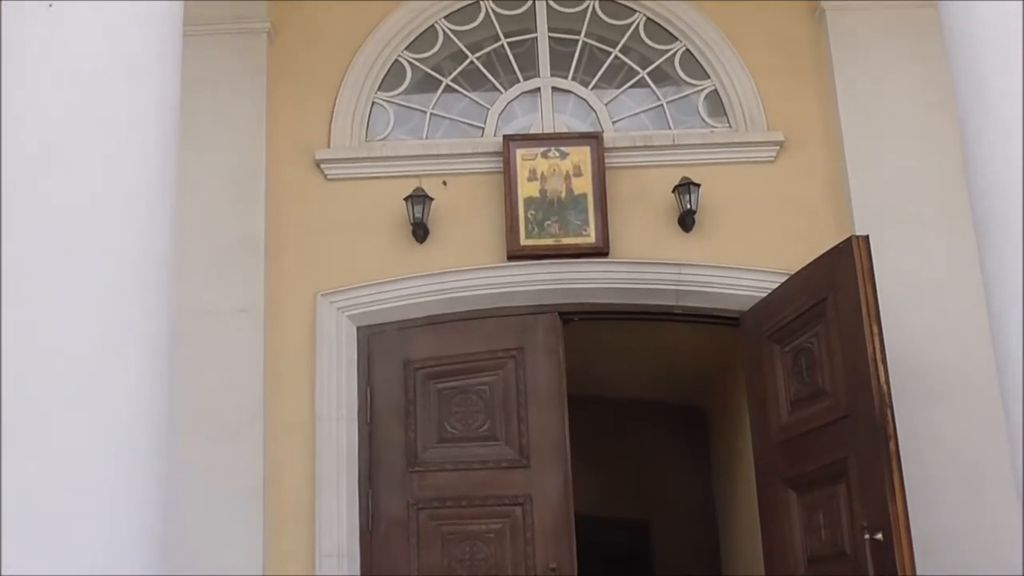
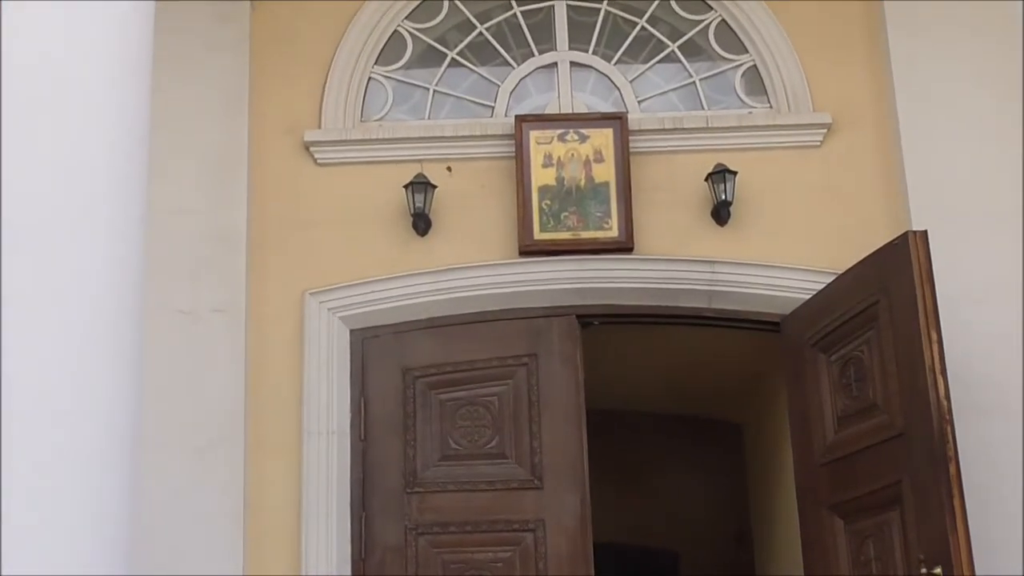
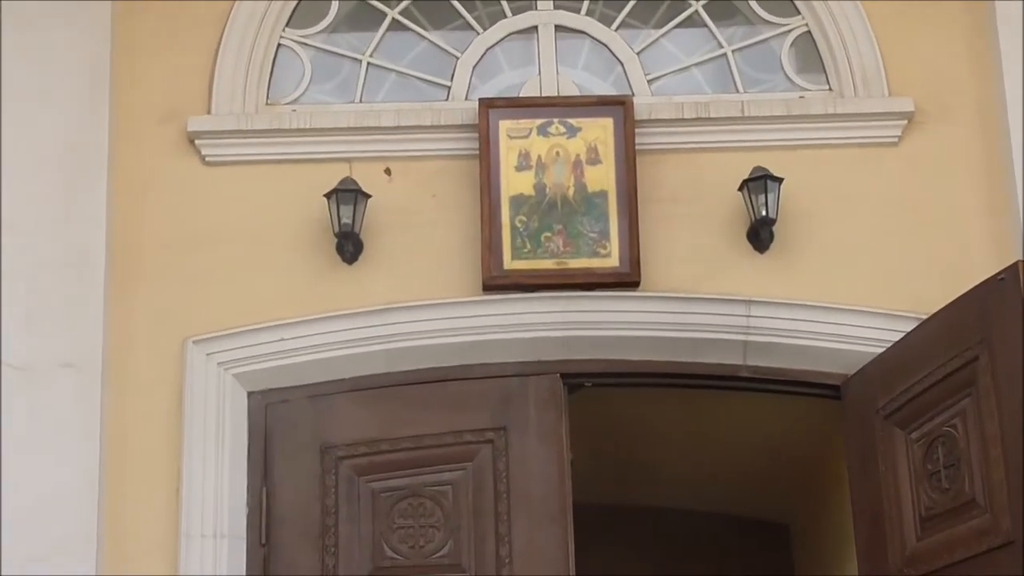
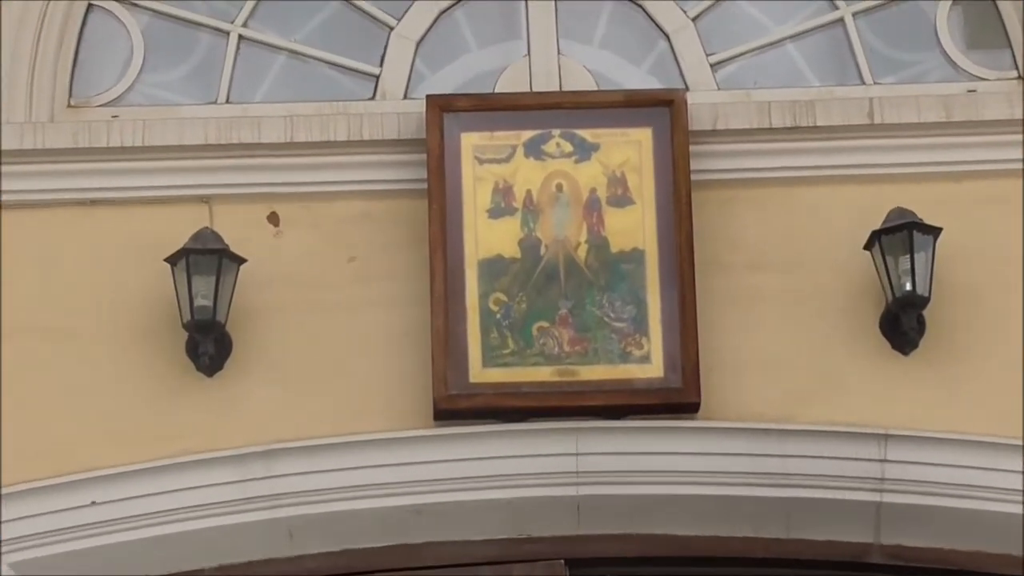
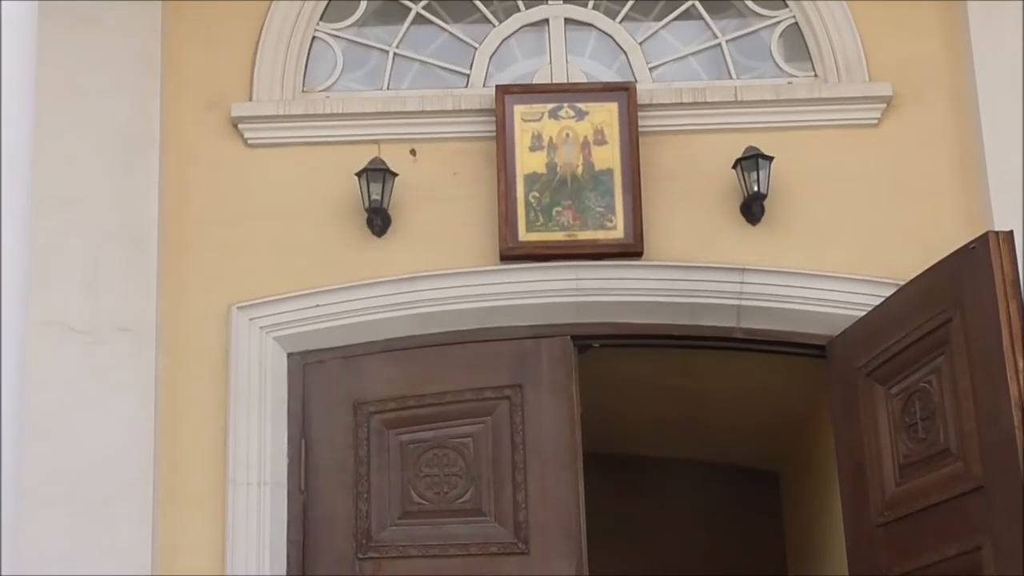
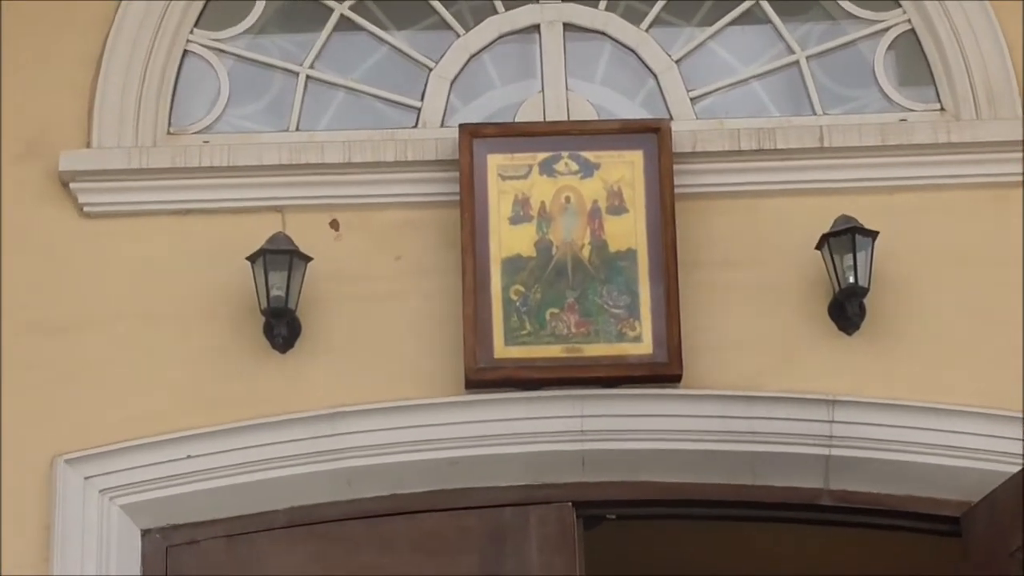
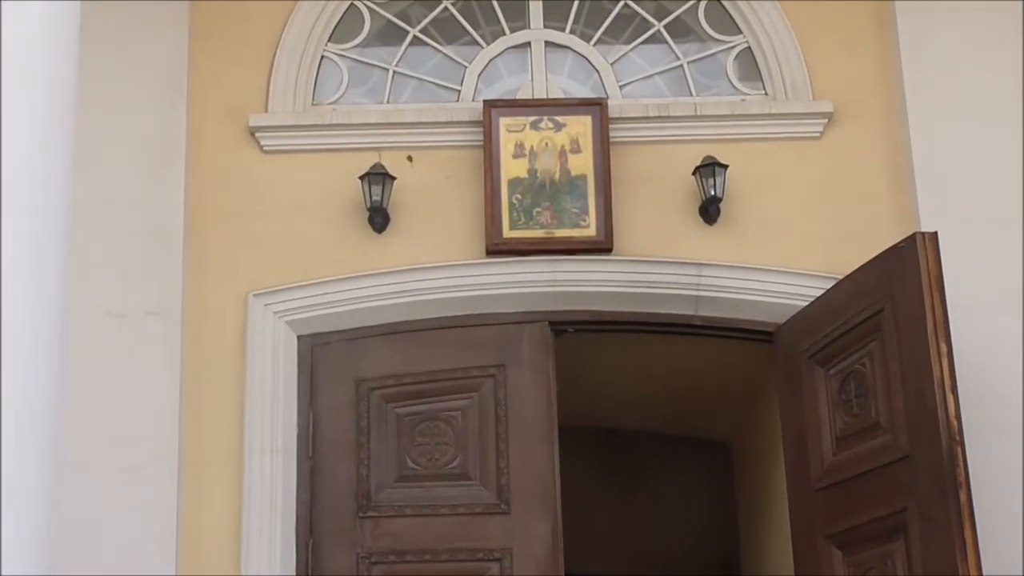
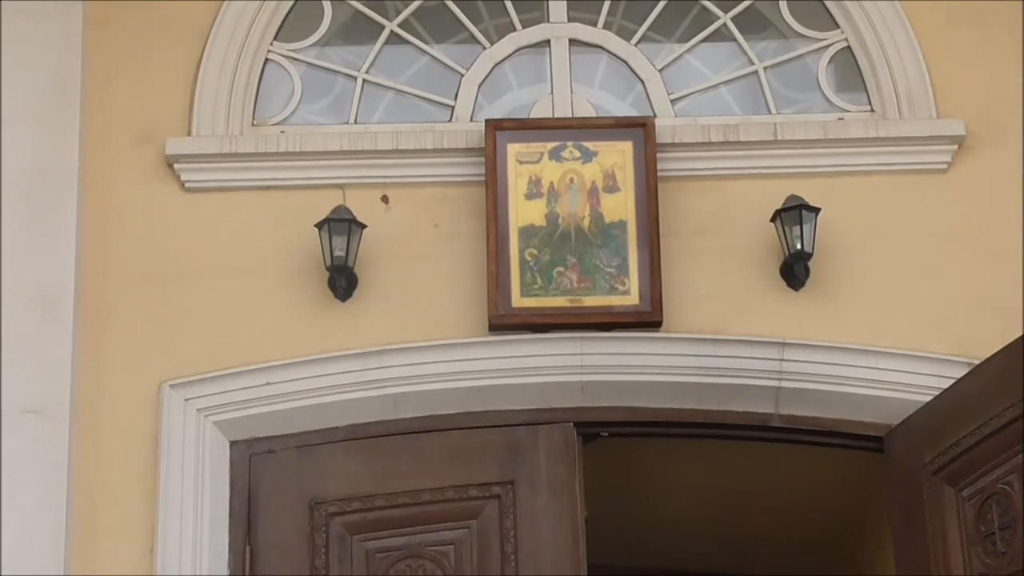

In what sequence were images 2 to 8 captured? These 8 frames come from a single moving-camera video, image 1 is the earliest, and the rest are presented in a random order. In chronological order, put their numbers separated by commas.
2, 7, 5, 3, 8, 6, 4
